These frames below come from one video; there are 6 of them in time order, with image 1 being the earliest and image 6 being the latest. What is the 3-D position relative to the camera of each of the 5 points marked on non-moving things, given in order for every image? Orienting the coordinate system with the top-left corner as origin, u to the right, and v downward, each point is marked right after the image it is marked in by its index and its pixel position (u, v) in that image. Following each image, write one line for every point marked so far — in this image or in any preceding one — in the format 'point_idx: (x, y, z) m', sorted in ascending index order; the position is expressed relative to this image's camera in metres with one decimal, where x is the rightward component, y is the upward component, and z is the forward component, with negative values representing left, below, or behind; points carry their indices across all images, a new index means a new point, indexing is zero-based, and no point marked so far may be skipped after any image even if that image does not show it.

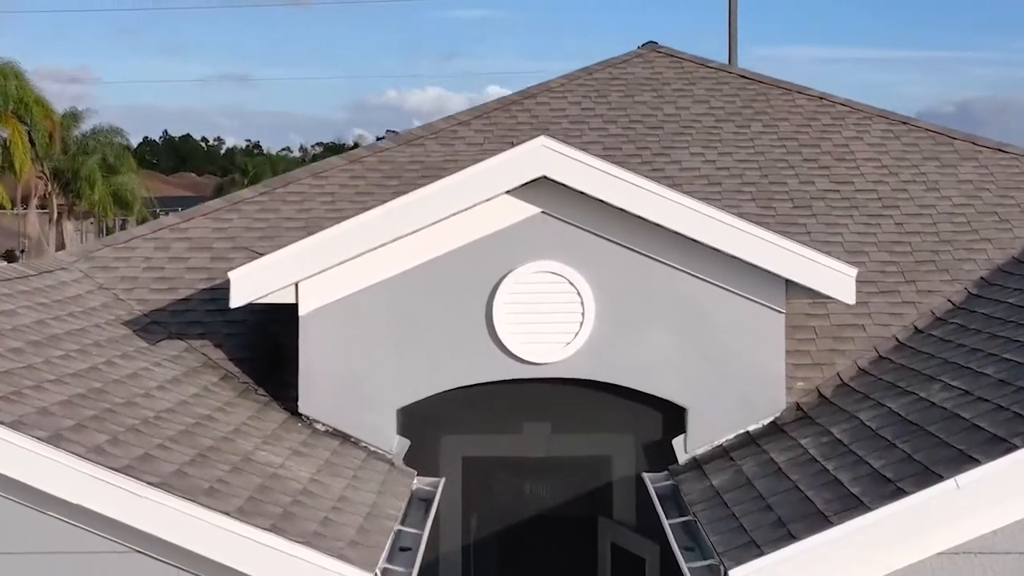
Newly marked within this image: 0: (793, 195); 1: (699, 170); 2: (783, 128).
0: (+1.3, +0.4, +5.1) m
1: (+0.9, +0.6, +5.3) m
2: (+1.4, +0.8, +5.7) m
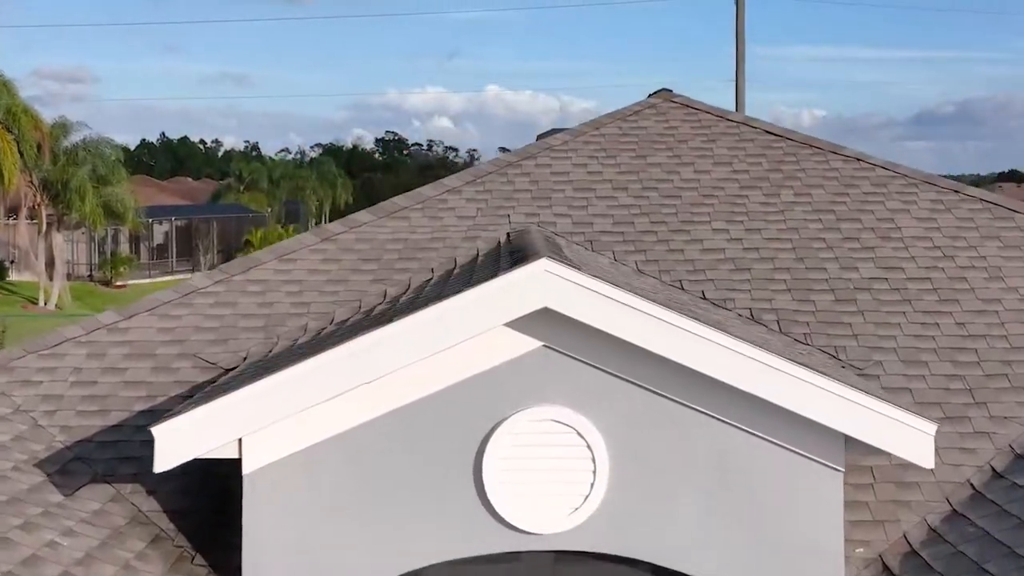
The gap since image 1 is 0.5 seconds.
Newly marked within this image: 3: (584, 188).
0: (+1.3, 0.0, +4.4) m
1: (+0.9, +0.2, +4.6) m
2: (+1.4, +0.4, +5.0) m
3: (+0.3, +0.5, +5.1) m
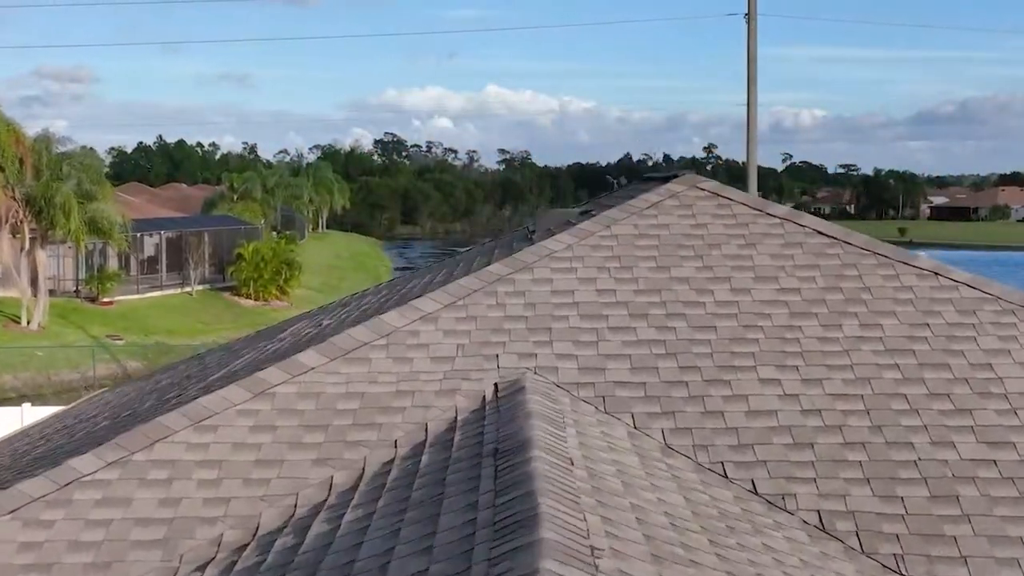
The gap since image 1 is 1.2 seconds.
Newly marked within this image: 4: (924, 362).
0: (+1.3, -0.6, +3.3) m
1: (+0.8, -0.4, +3.5) m
2: (+1.4, -0.2, +3.9) m
3: (+0.3, -0.1, +4.0) m
4: (+1.4, -0.3, +3.7) m
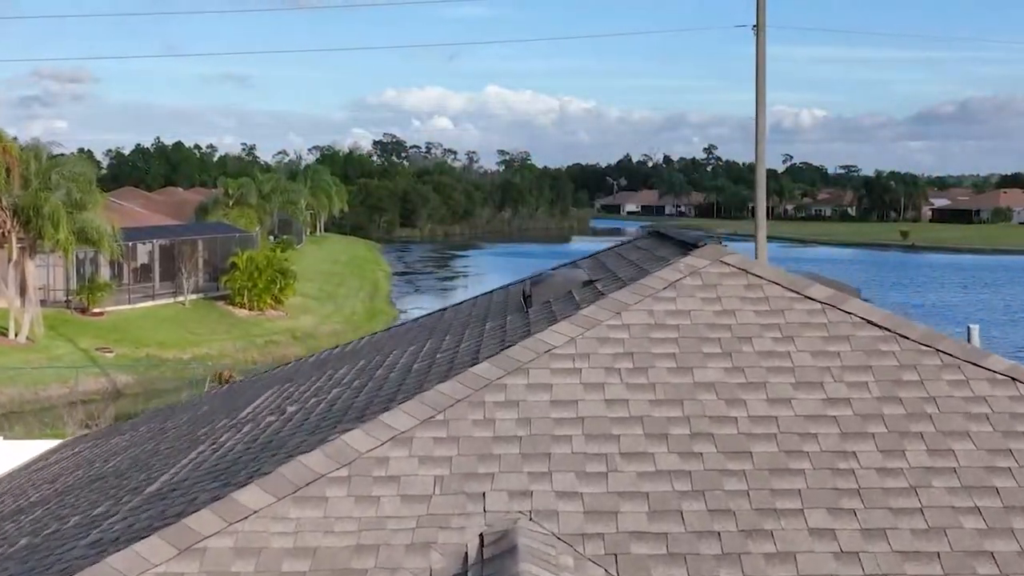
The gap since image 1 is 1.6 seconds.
0: (+1.2, -0.9, +2.6) m
1: (+0.8, -0.8, +2.8) m
2: (+1.3, -0.5, +3.2) m
3: (+0.3, -0.4, +3.3) m
4: (+1.4, -0.6, +3.0) m
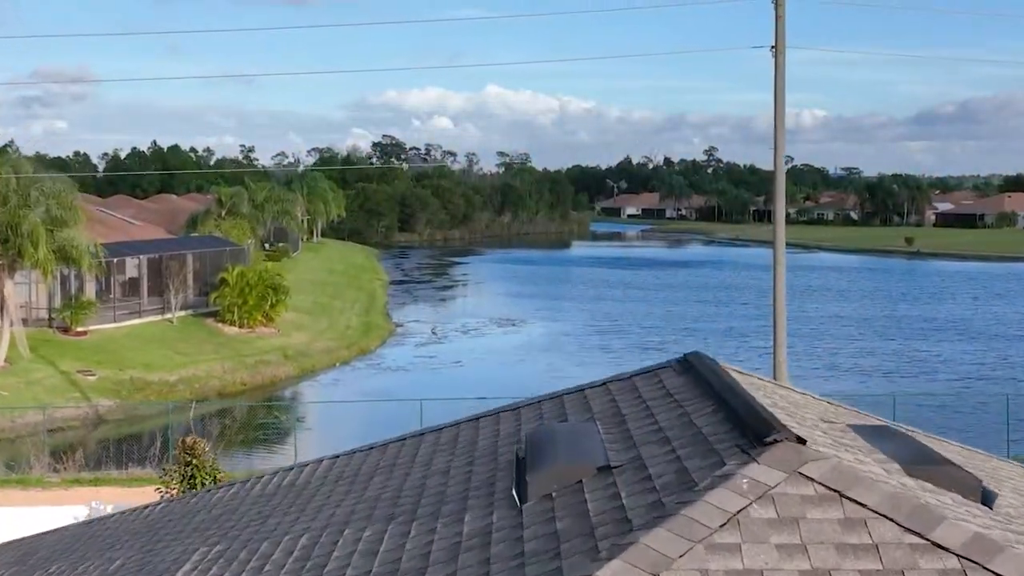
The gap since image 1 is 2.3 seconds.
0: (+1.2, -1.5, +1.3) m
1: (+0.8, -1.3, +1.5) m
2: (+1.3, -1.1, +1.9) m
3: (+0.2, -1.0, +2.0) m
4: (+1.3, -1.2, +1.7) m
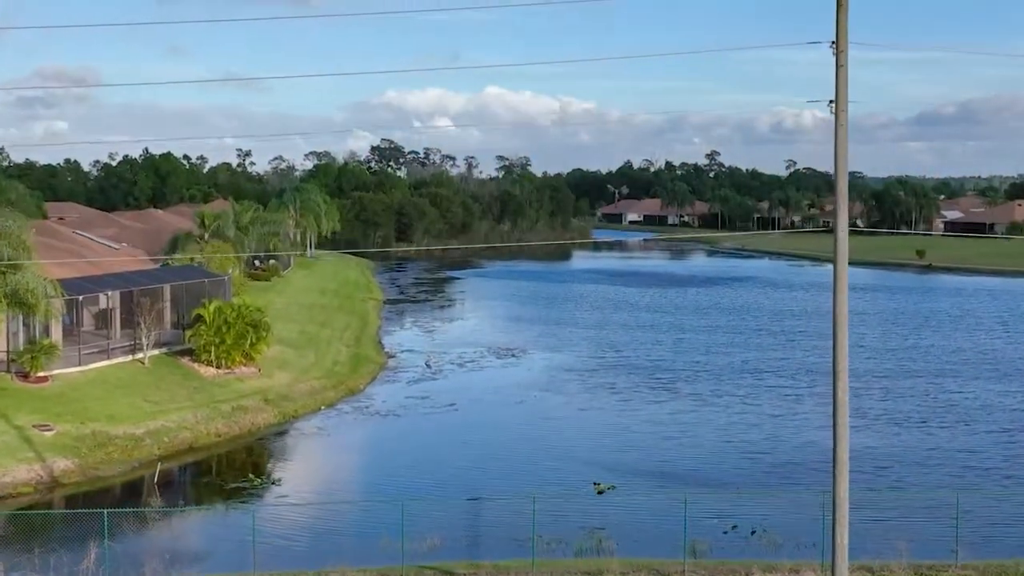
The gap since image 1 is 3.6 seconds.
0: (+1.2, -2.7, -1.6) m
1: (+0.7, -2.6, -1.4) m
2: (+1.3, -2.3, -1.0) m
3: (+0.2, -2.3, -0.9) m
4: (+1.3, -2.4, -1.1) m
